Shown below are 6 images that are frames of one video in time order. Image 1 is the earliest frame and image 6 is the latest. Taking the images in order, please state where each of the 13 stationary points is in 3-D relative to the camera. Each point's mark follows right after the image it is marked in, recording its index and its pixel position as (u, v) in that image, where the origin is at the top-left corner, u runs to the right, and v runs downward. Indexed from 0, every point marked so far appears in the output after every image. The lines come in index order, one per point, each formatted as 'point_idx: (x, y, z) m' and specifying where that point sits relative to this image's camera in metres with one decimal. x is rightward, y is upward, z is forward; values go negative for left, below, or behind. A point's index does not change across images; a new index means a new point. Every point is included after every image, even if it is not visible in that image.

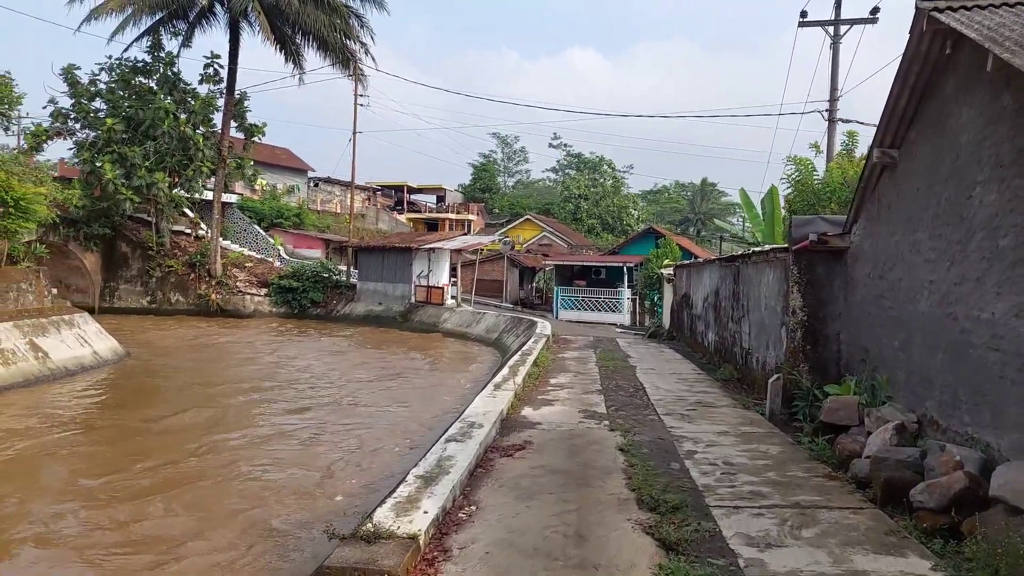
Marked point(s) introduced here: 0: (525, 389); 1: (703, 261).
0: (+0.2, -1.2, +7.7) m
1: (+3.3, +0.4, +11.2) m
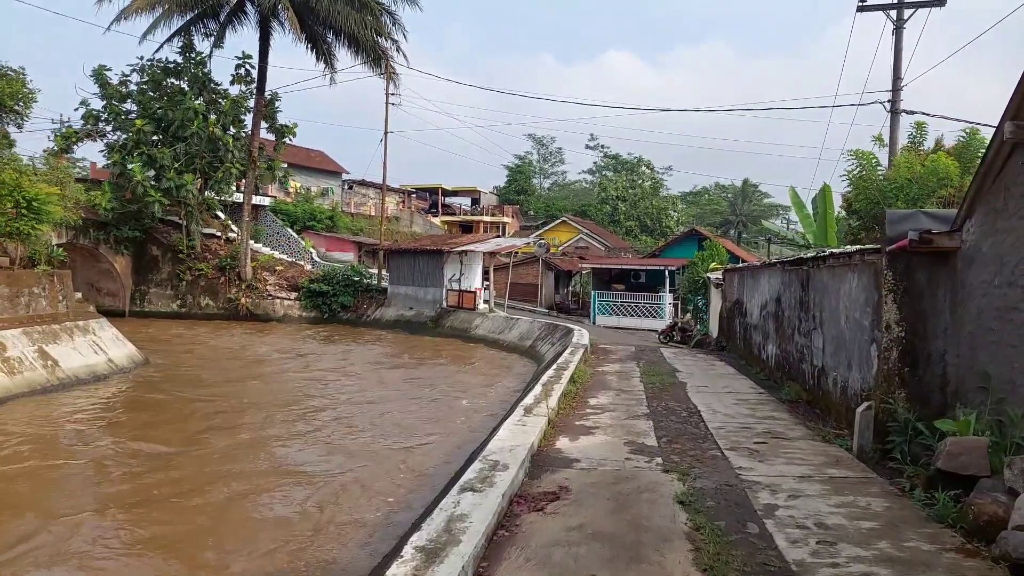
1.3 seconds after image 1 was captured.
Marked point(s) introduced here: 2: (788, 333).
0: (+0.5, -1.3, +6.6) m
1: (+3.9, +0.3, +10.0) m
2: (+3.6, -0.6, +8.3) m
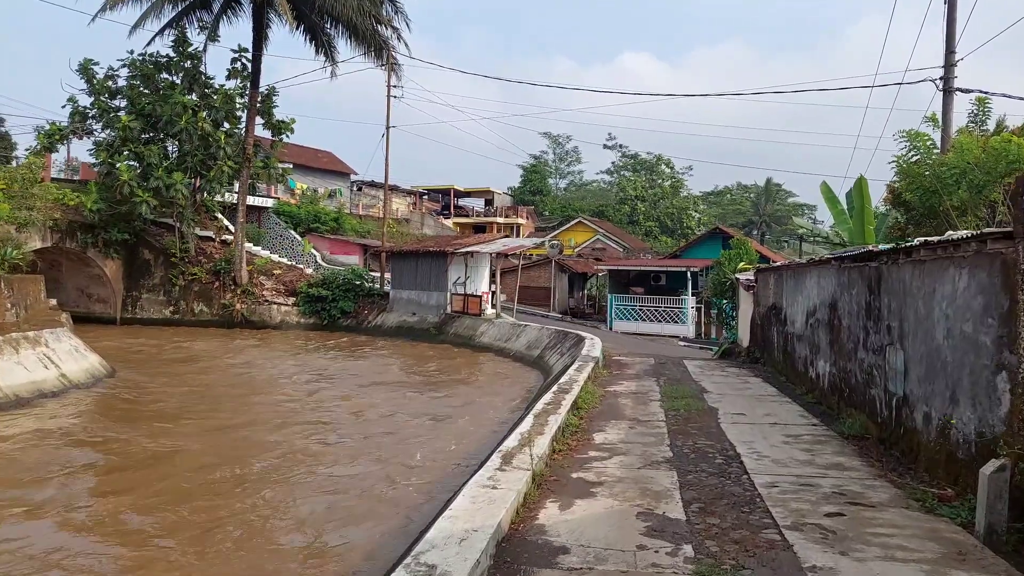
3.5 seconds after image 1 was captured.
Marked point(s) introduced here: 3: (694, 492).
0: (+0.3, -1.3, +5.0) m
1: (+3.8, +0.3, +8.3) m
2: (+3.4, -0.6, +6.6) m
3: (+1.2, -1.4, +4.2) m
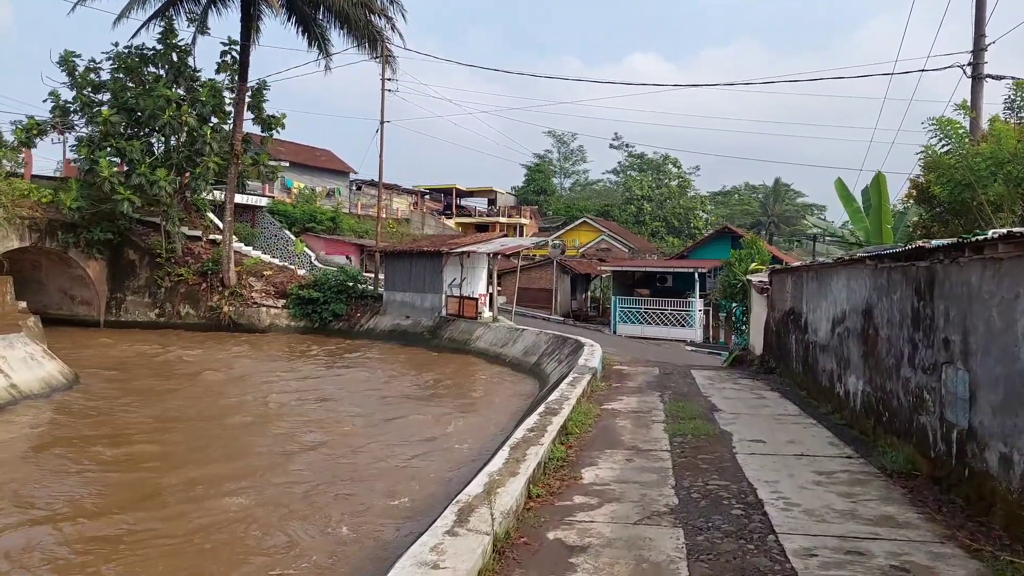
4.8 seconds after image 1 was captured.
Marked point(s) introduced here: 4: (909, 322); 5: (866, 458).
0: (+0.1, -1.4, +4.0) m
1: (+3.6, +0.3, +7.2) m
2: (+3.2, -0.6, +5.5) m
3: (+1.0, -1.4, +3.2) m
4: (+3.2, -0.3, +5.1) m
5: (+2.9, -1.4, +5.2) m
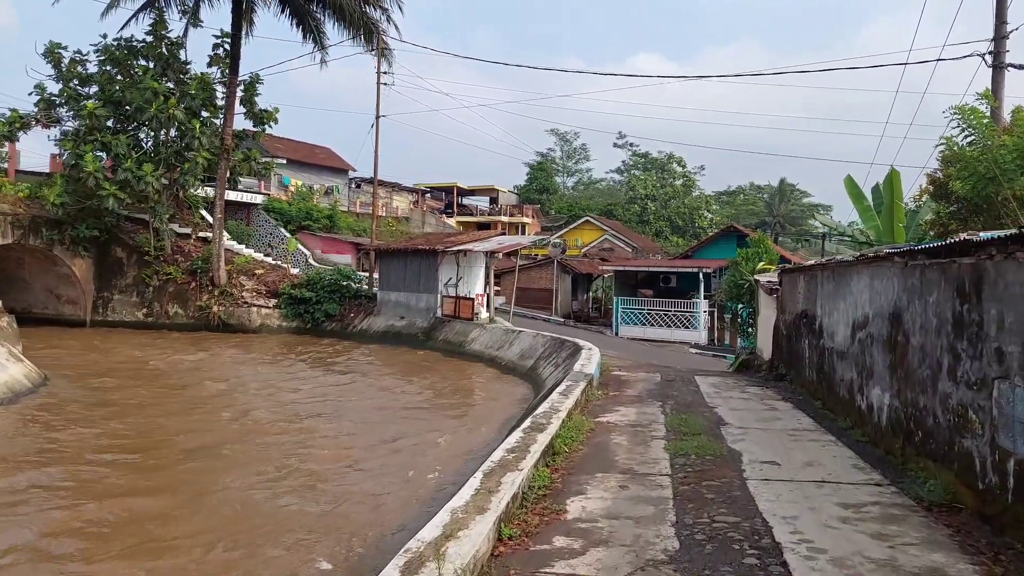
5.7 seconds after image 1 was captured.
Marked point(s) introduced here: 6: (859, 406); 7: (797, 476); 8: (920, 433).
0: (-0.1, -1.4, +3.3) m
1: (+3.5, +0.3, +6.5) m
2: (+3.1, -0.6, +4.8) m
3: (+0.8, -1.4, +2.5) m
4: (+3.0, -0.3, +4.4) m
5: (+2.7, -1.4, +4.5) m
6: (+3.3, -1.1, +6.2) m
7: (+2.1, -1.4, +4.7) m
8: (+3.0, -1.1, +4.7) m
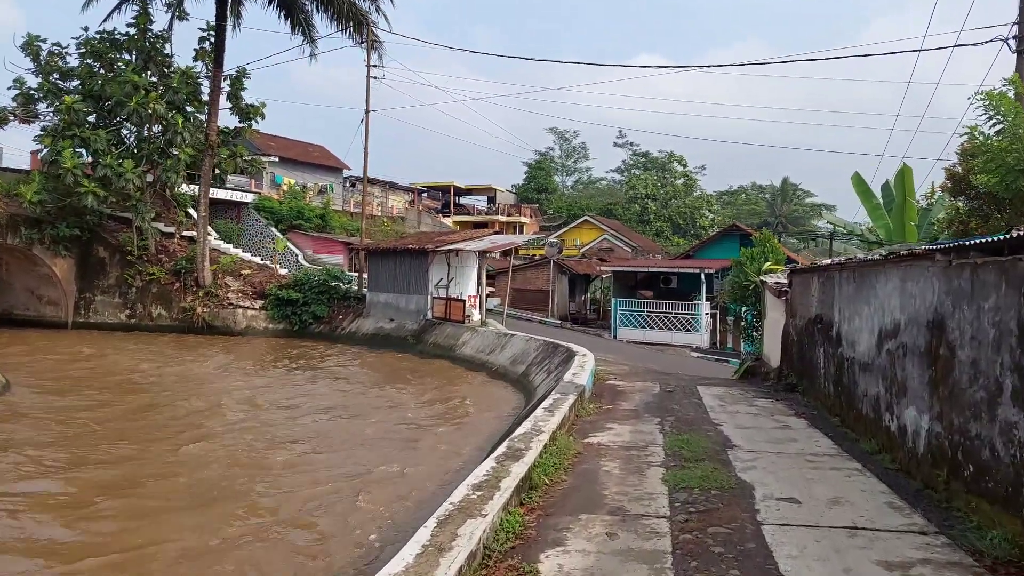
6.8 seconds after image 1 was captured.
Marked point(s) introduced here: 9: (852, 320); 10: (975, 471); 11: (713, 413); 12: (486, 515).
0: (-0.3, -1.4, +2.5) m
1: (+3.3, +0.2, +5.7) m
2: (+2.8, -0.7, +4.0) m
3: (+0.6, -1.4, +1.7) m
4: (+2.8, -0.3, +3.6) m
5: (+2.5, -1.4, +3.7) m
6: (+3.1, -1.2, +5.3) m
7: (+1.9, -1.4, +3.9) m
8: (+2.8, -1.1, +3.9) m
9: (+3.5, -0.3, +6.5) m
10: (+2.8, -1.1, +3.9) m
11: (+2.2, -1.4, +7.1) m
12: (-0.1, -1.2, +3.5) m
